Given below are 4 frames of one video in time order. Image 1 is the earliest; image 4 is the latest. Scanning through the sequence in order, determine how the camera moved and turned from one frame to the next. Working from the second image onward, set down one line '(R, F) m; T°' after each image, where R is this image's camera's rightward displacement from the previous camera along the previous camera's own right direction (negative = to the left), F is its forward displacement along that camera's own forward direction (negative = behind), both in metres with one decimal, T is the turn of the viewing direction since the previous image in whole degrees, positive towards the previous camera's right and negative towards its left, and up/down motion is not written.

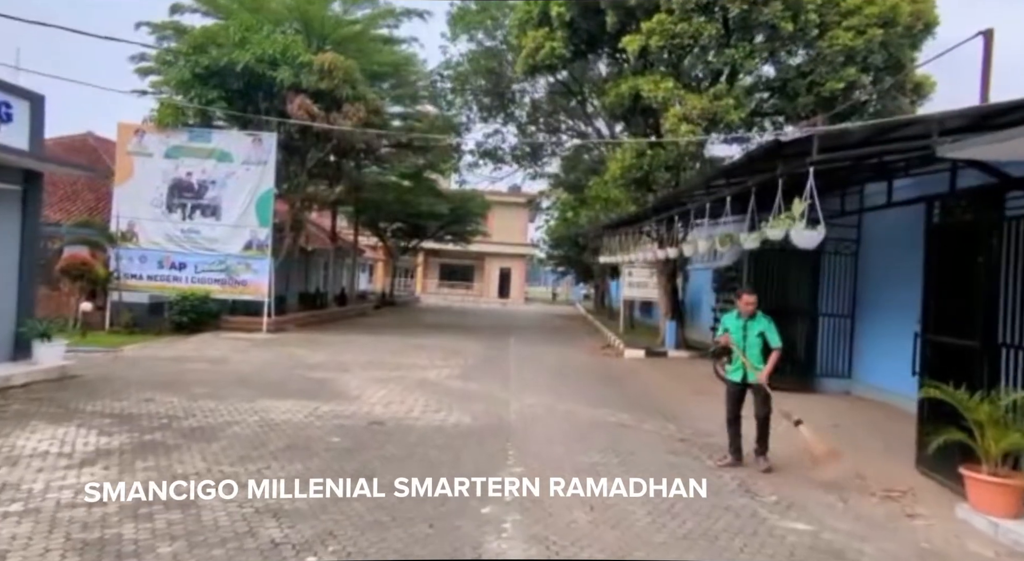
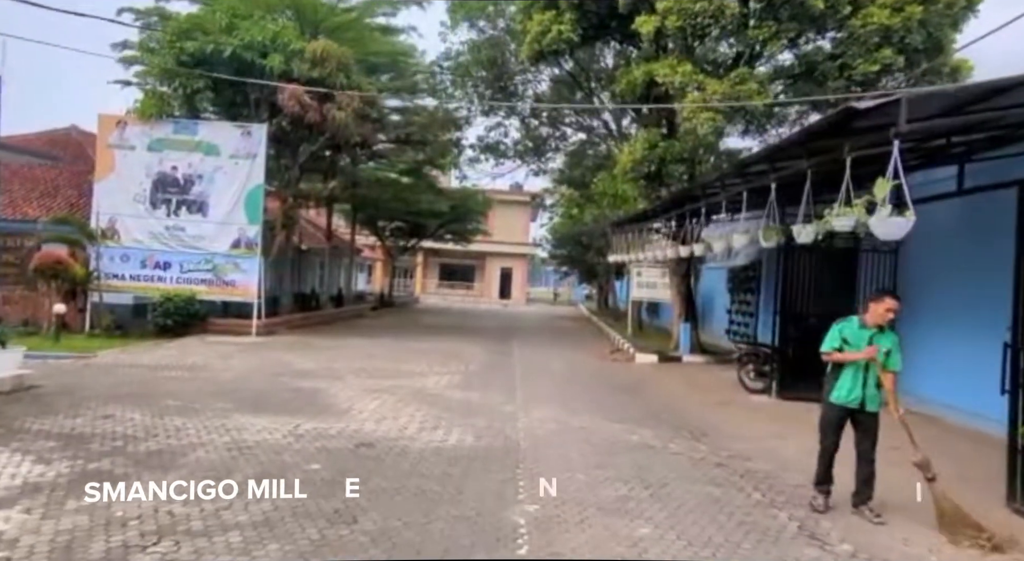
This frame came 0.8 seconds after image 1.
(-0.1, +1.1) m; 0°
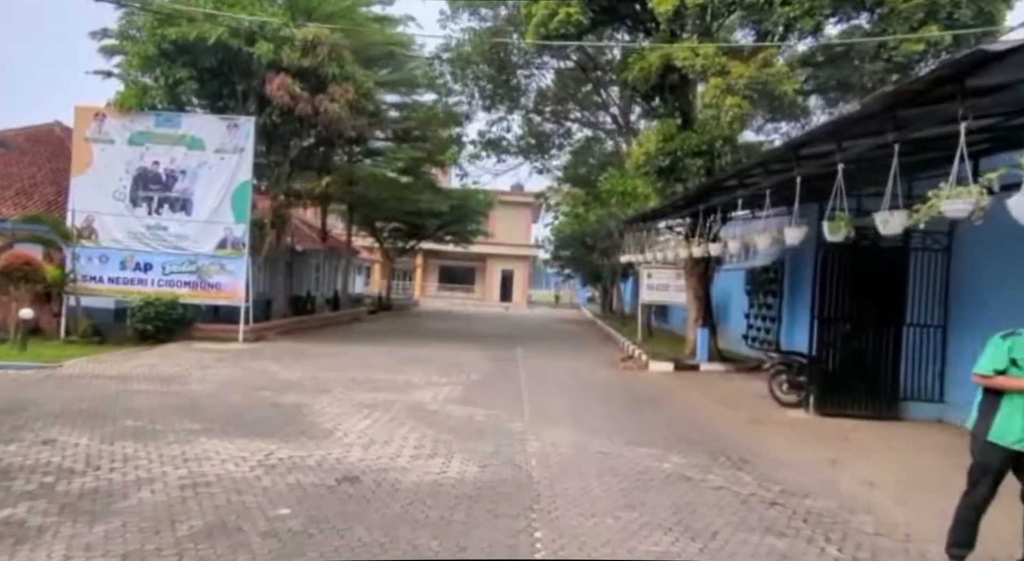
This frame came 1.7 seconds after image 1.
(-0.1, +1.1) m; 0°
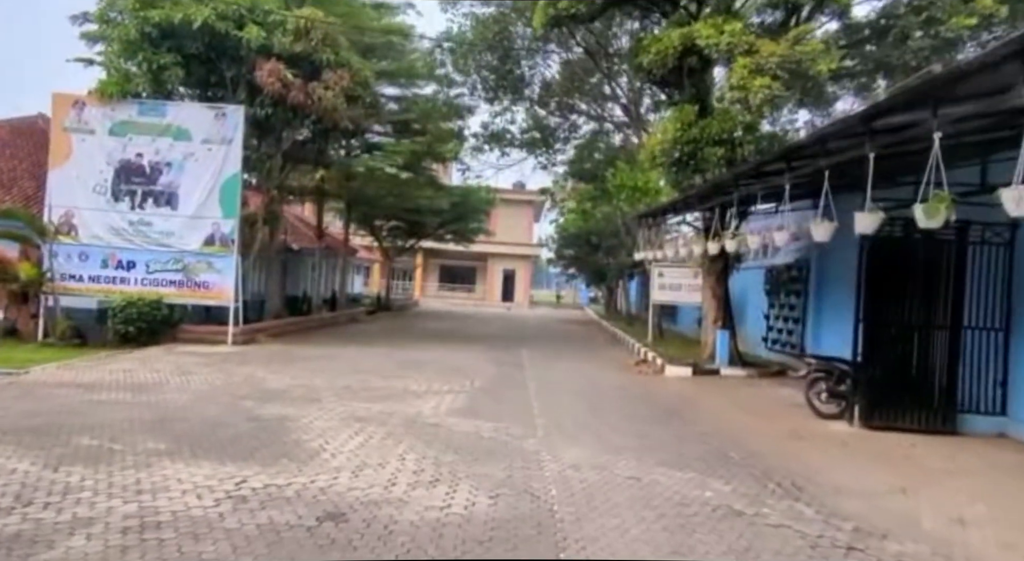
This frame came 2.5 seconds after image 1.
(-0.1, +1.0) m; 0°
